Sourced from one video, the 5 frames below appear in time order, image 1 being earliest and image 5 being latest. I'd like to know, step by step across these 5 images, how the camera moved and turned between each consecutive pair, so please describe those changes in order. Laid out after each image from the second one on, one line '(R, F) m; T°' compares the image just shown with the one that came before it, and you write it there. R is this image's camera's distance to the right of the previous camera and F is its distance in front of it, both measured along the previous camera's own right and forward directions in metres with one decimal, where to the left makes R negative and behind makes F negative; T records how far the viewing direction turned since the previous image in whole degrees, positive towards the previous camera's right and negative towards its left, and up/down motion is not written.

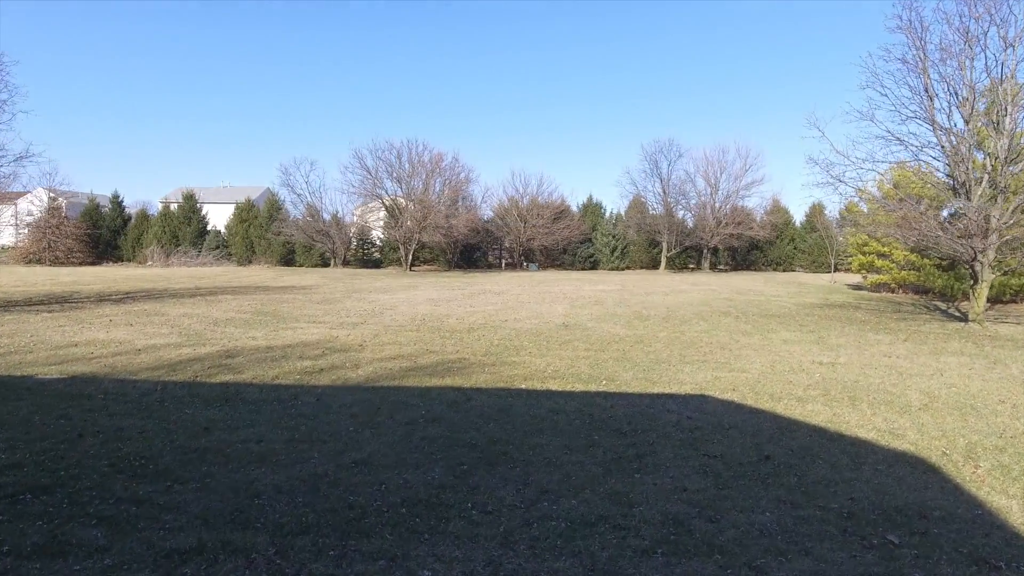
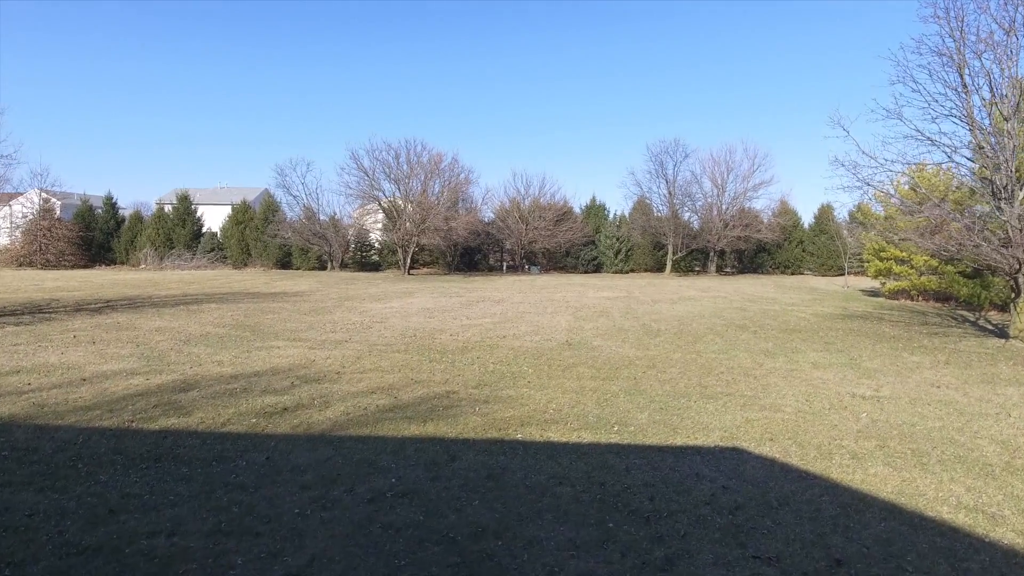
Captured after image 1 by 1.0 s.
(0.0, +0.8) m; 0°
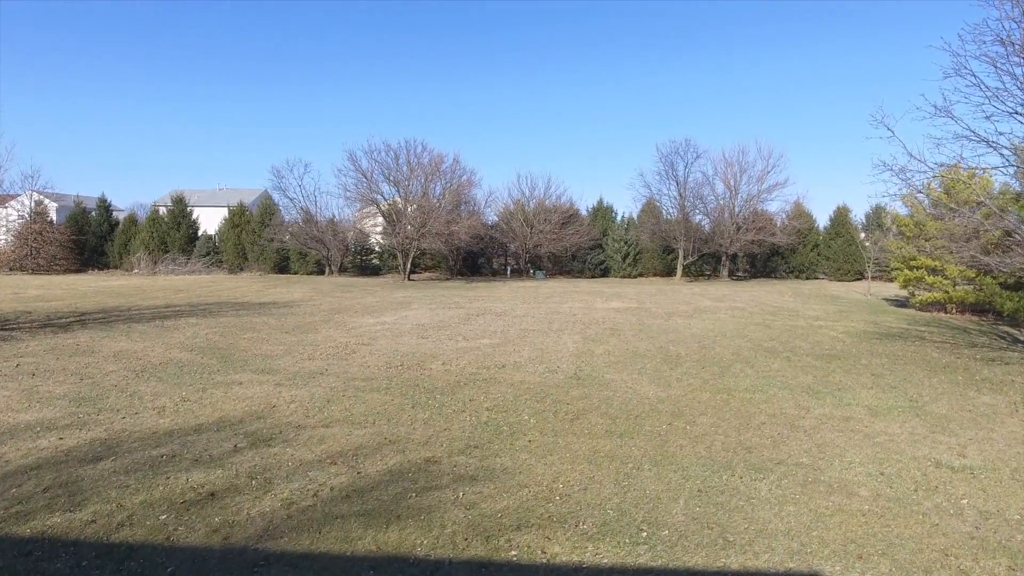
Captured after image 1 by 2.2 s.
(+0.1, +1.0) m; 0°
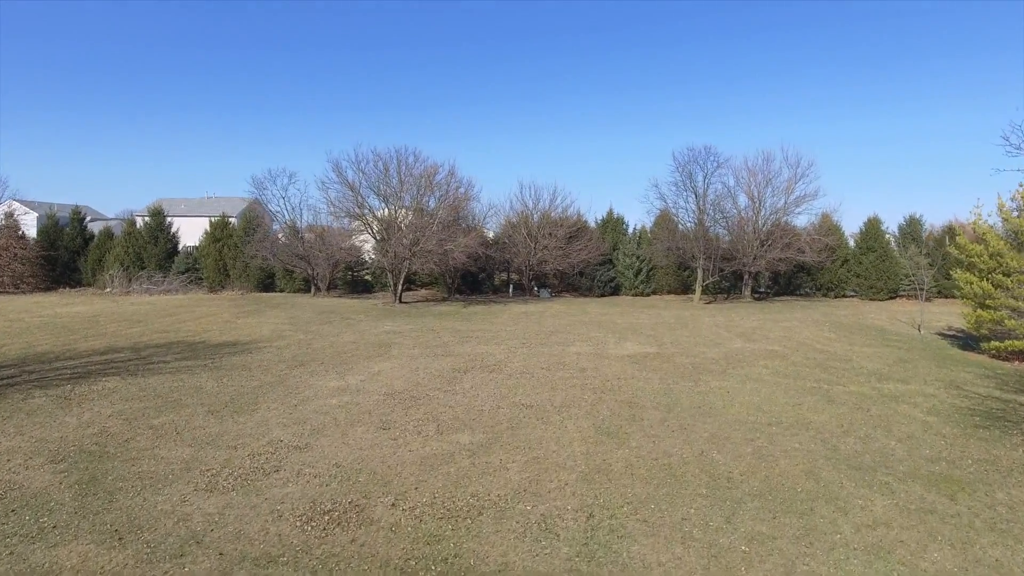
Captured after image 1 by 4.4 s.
(+0.2, +2.4) m; -1°
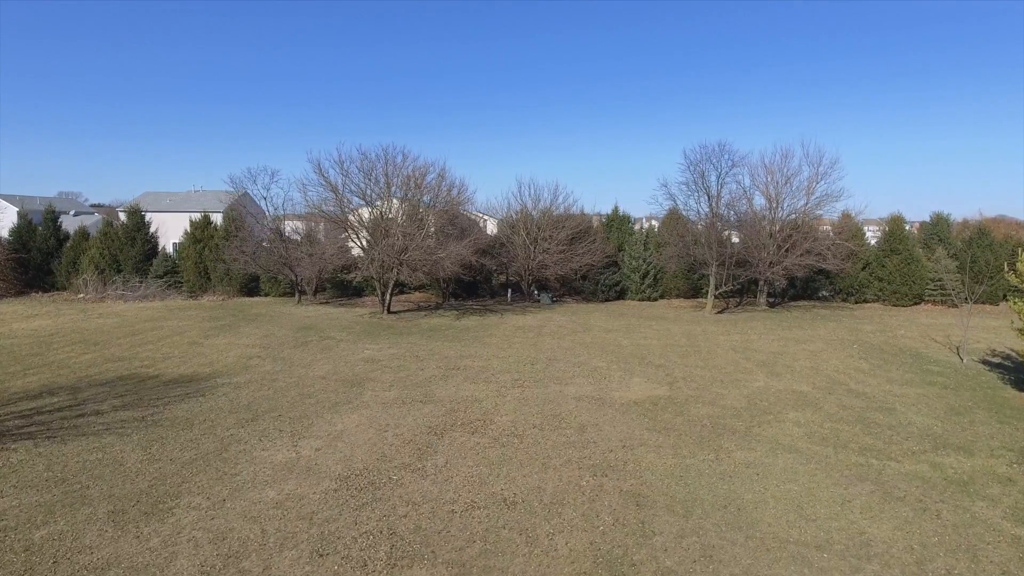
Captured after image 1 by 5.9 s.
(+0.3, +1.8) m; 0°
